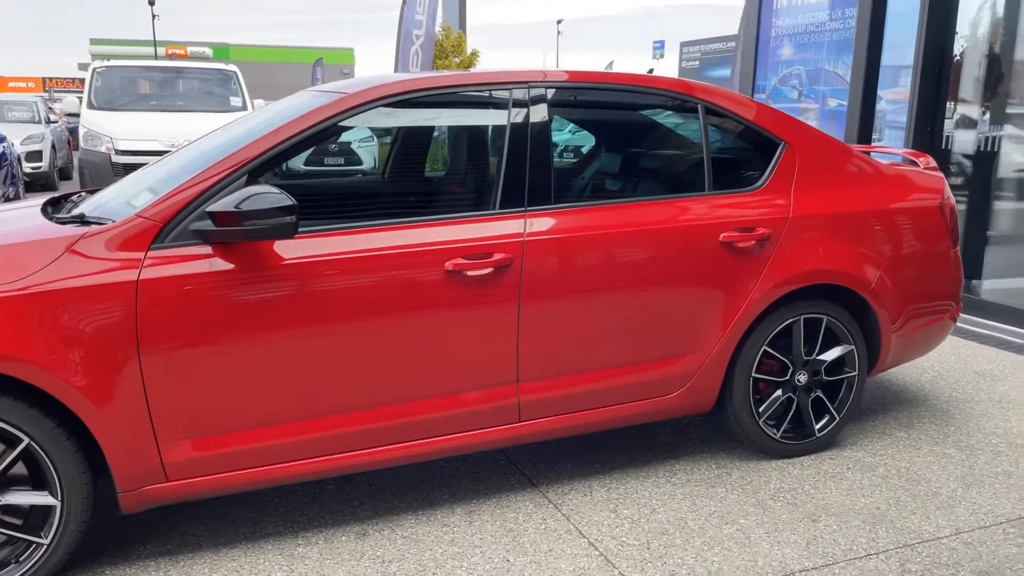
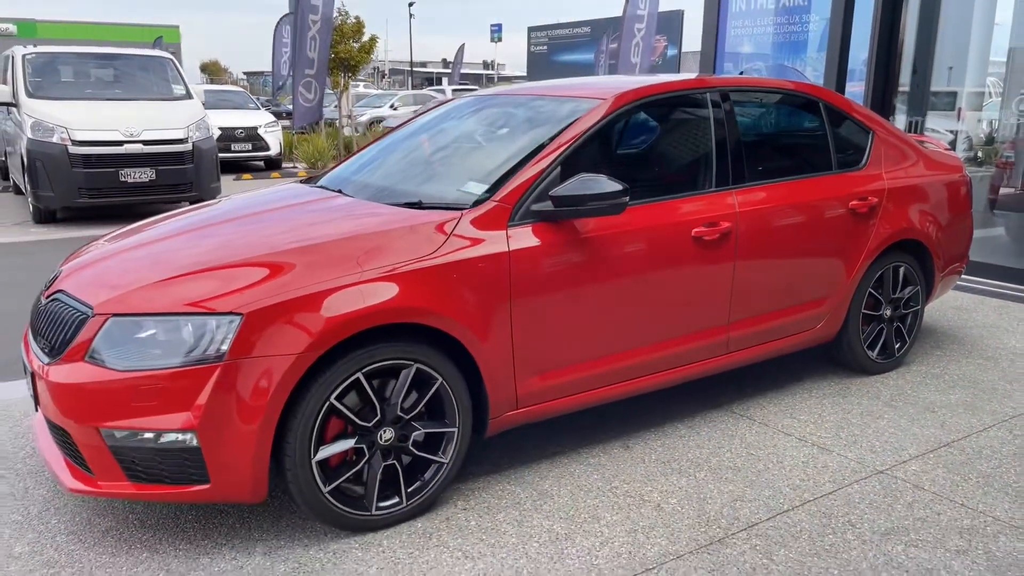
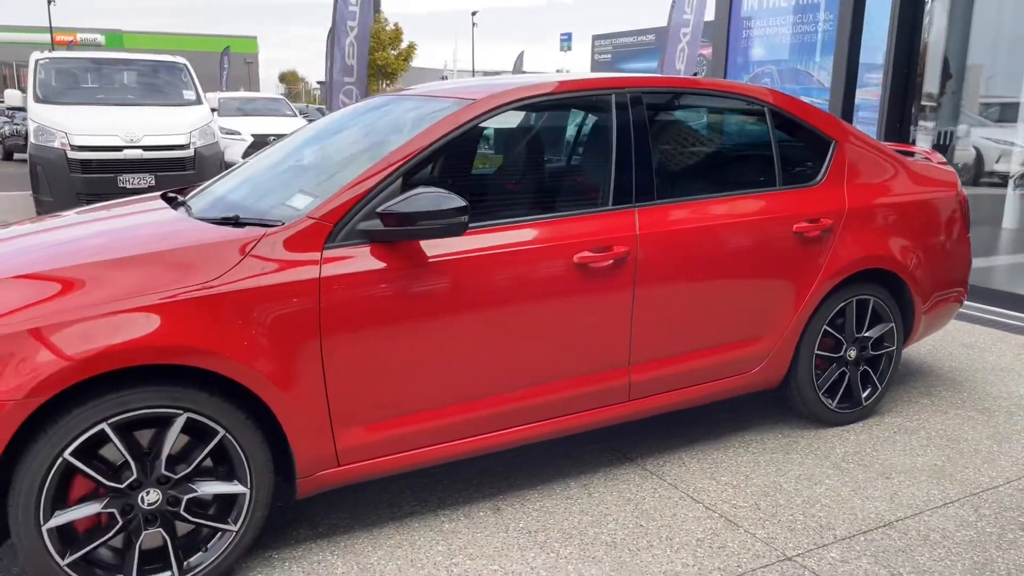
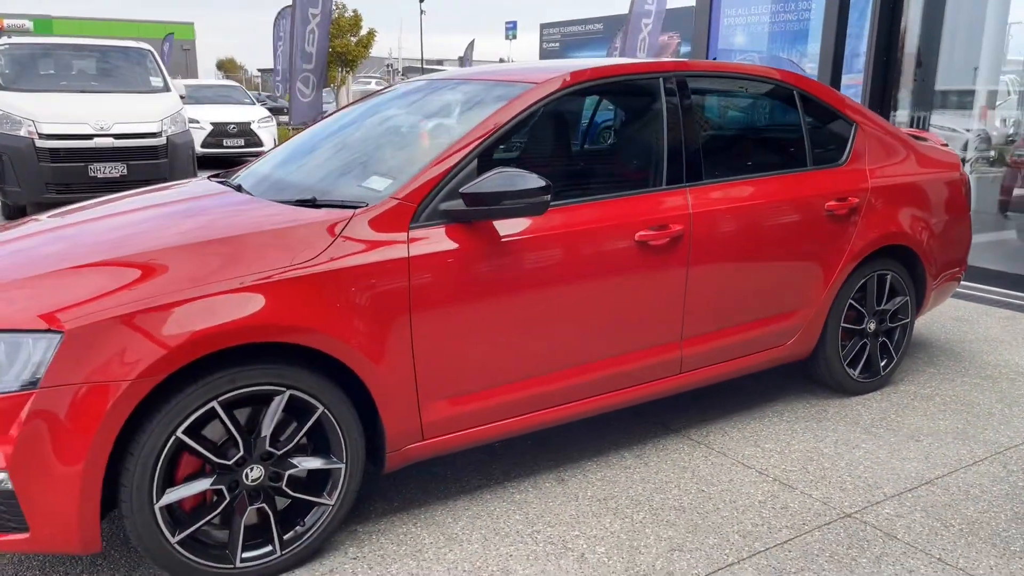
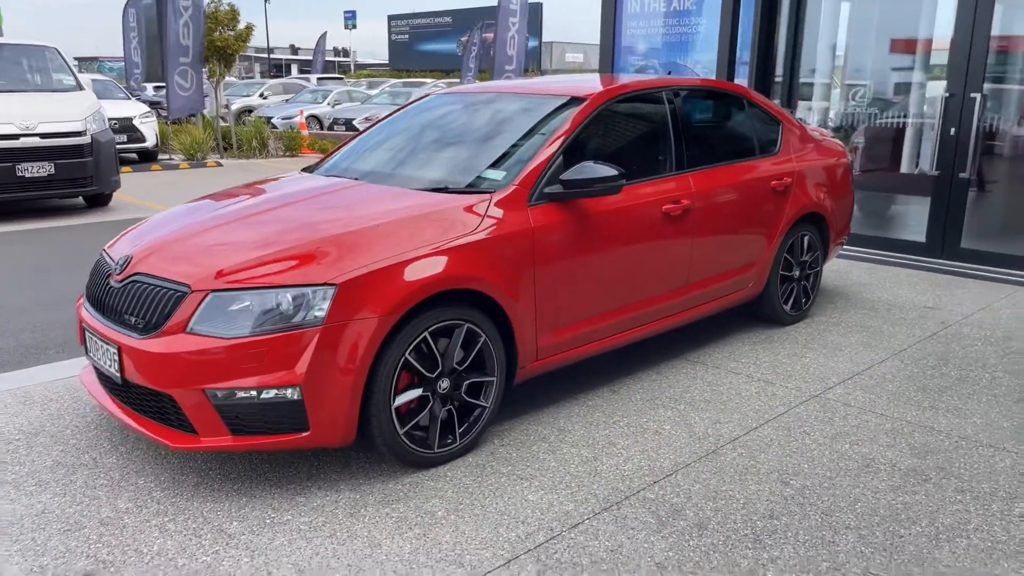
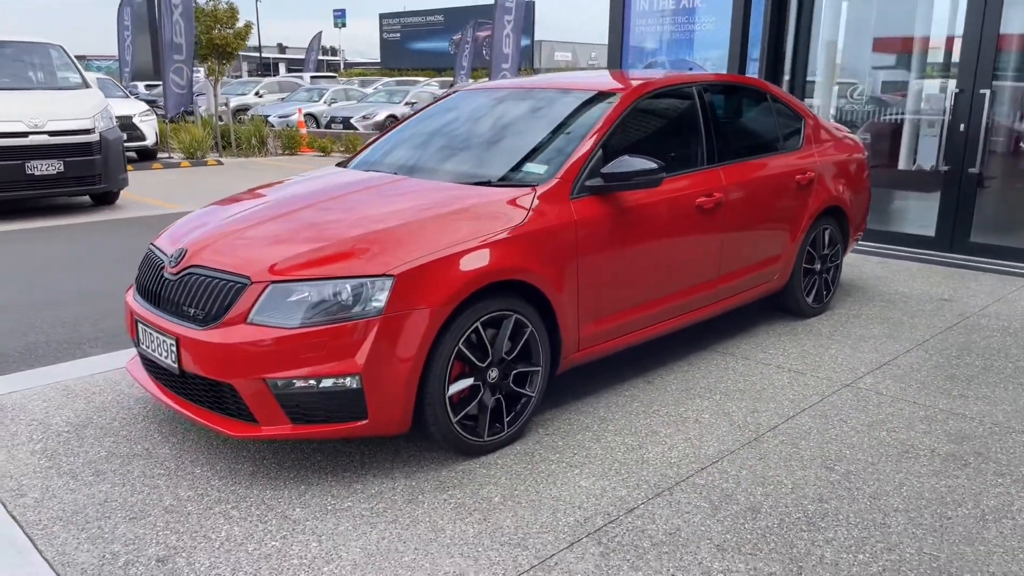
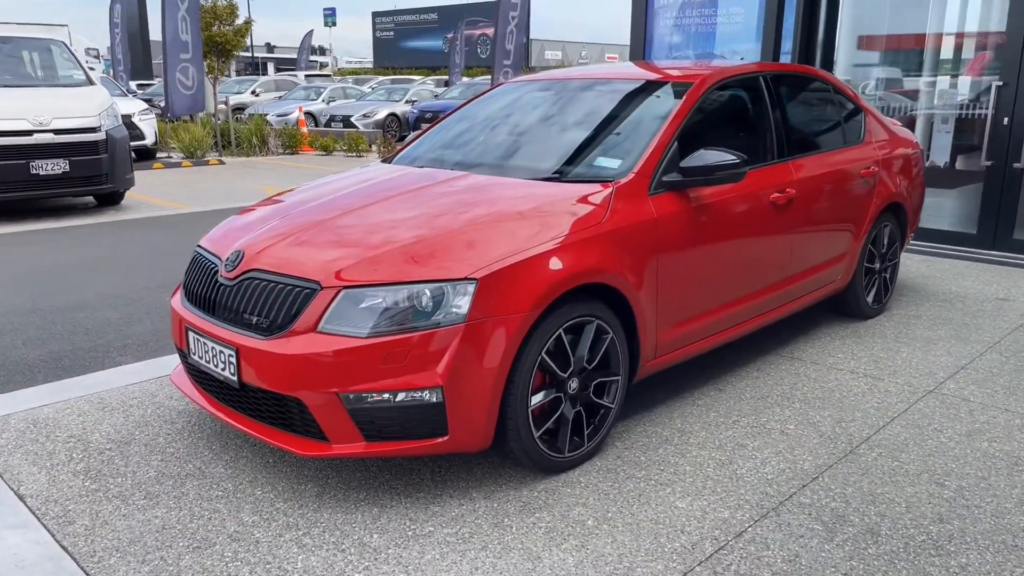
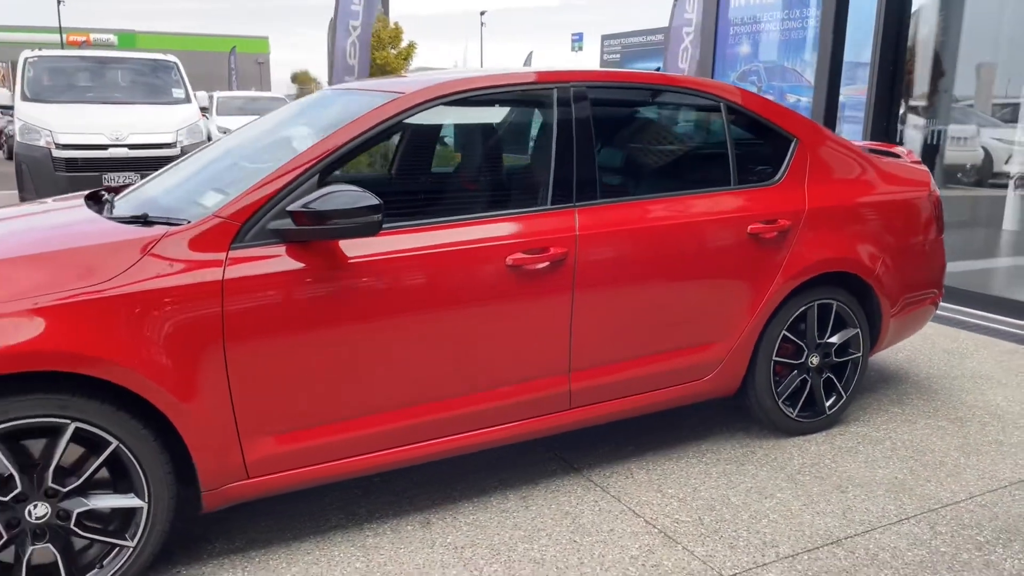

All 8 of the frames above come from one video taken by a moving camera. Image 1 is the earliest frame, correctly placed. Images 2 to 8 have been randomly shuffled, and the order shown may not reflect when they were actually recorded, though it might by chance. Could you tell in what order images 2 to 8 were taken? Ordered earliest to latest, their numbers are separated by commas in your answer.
8, 3, 4, 2, 5, 6, 7
